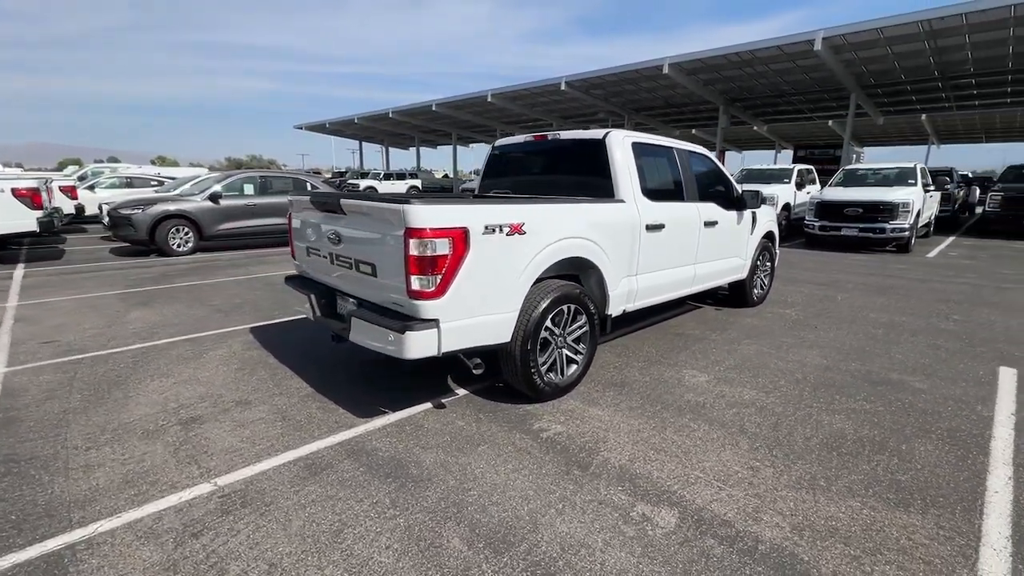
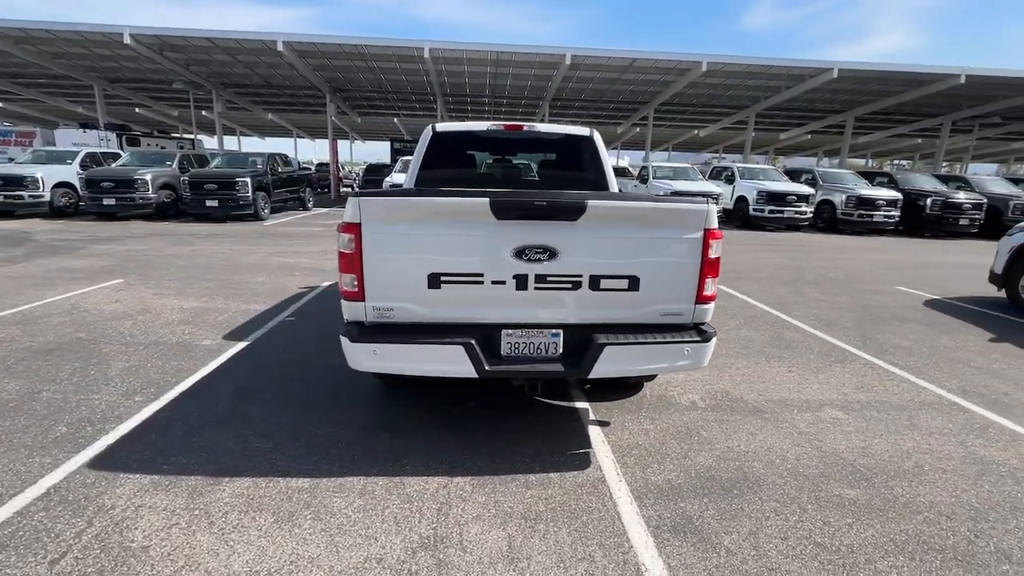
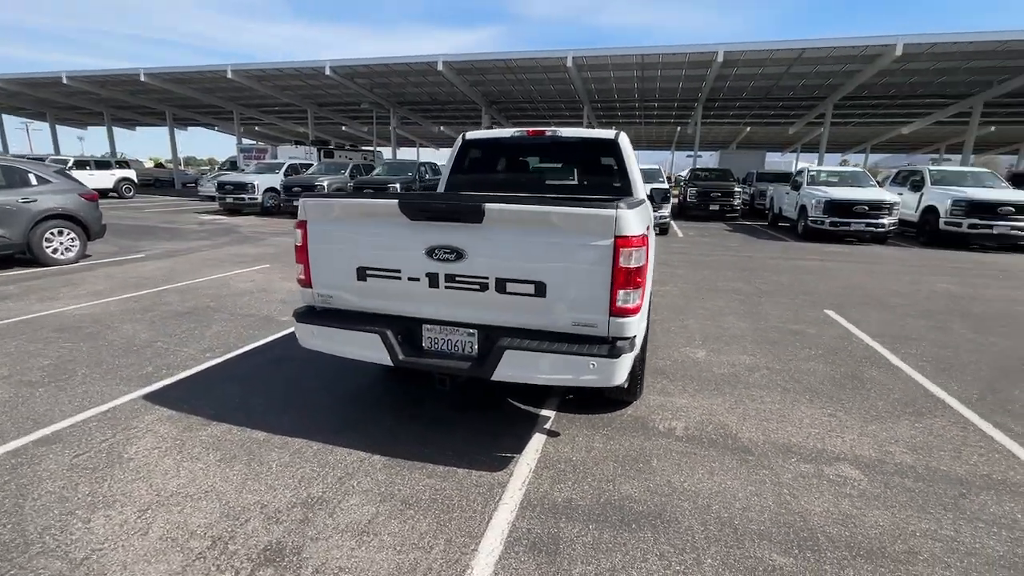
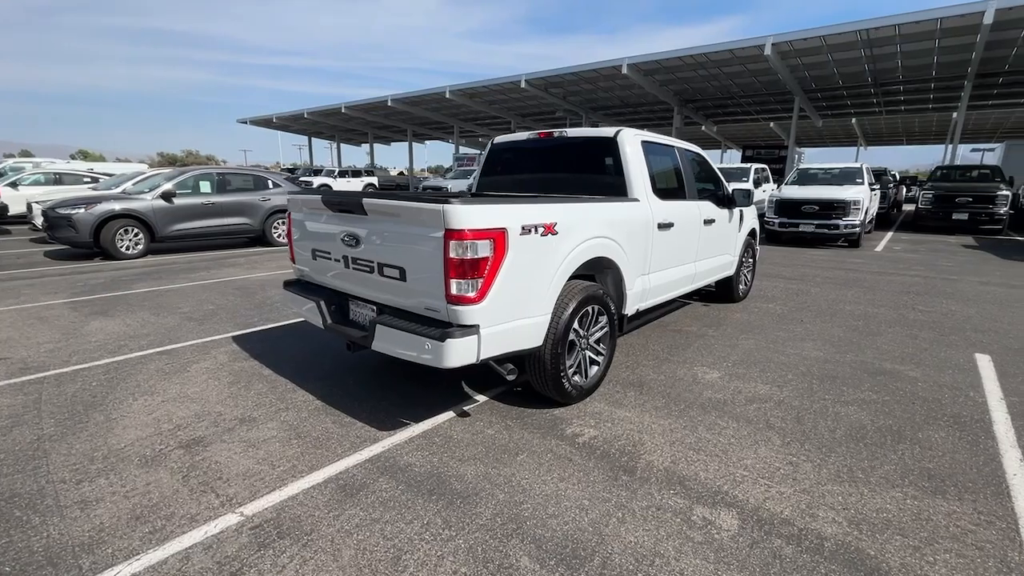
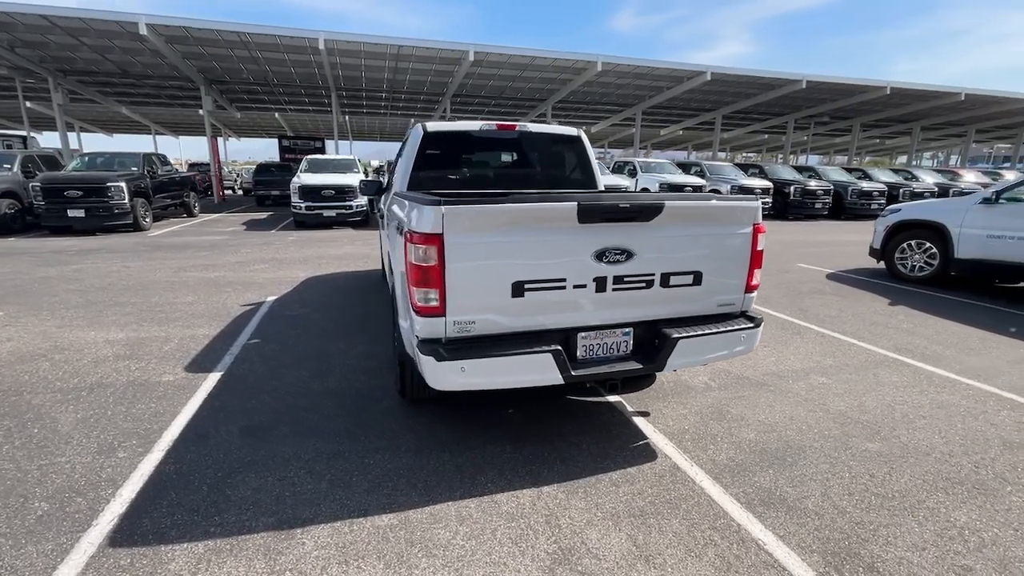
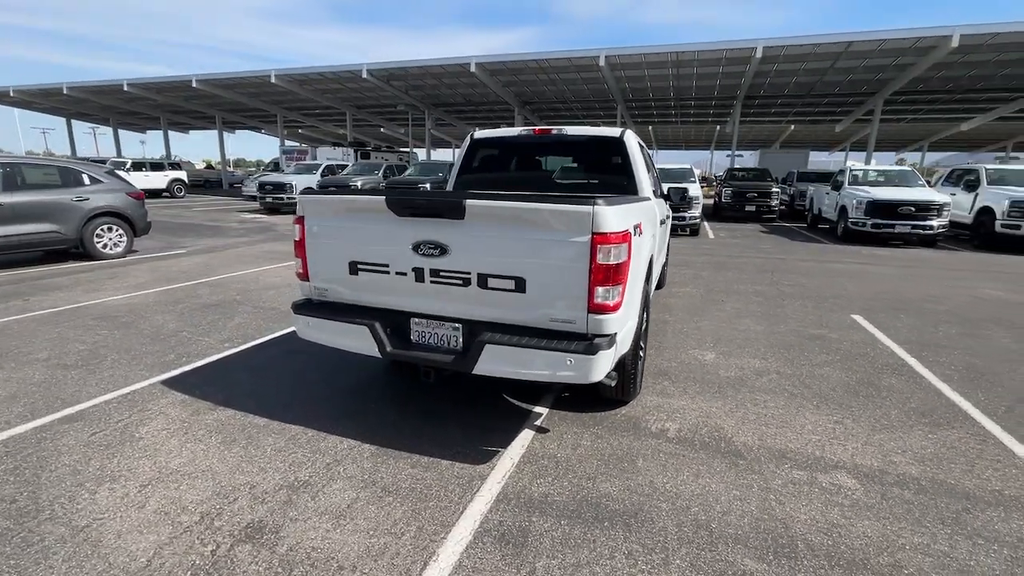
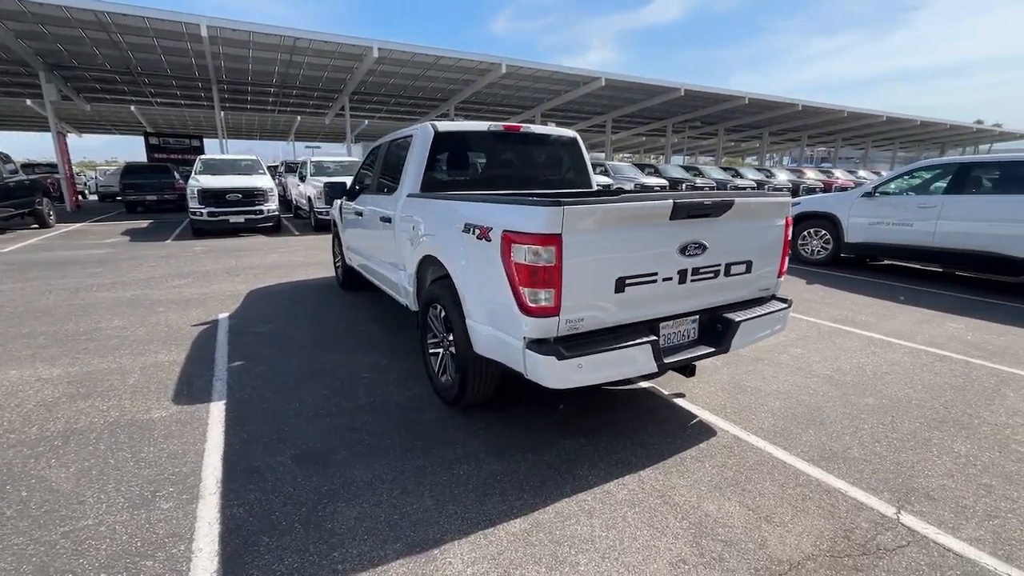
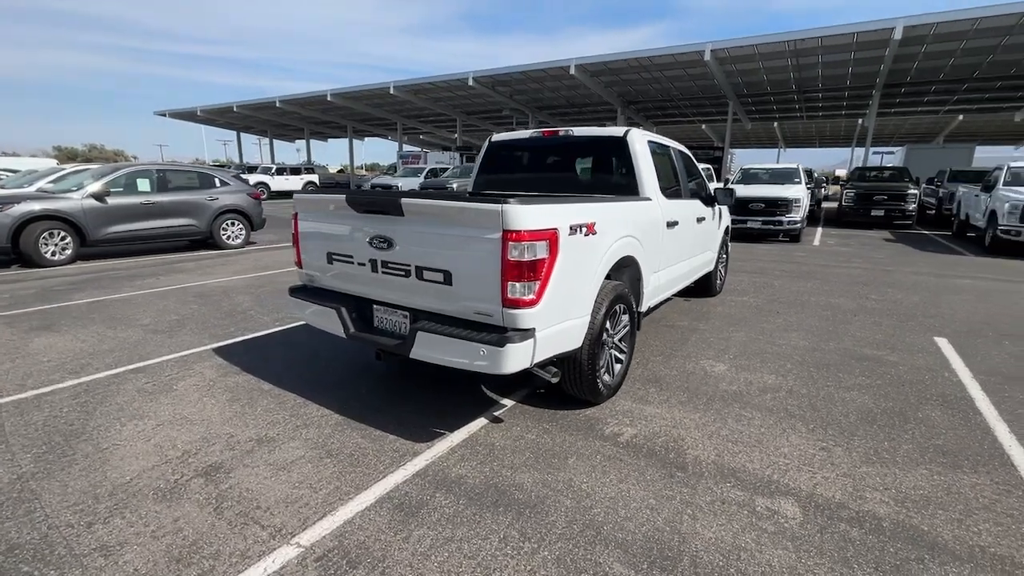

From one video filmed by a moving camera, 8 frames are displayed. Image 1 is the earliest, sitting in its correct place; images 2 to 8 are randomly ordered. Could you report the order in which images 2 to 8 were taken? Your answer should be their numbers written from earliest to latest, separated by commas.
4, 8, 6, 3, 2, 5, 7
